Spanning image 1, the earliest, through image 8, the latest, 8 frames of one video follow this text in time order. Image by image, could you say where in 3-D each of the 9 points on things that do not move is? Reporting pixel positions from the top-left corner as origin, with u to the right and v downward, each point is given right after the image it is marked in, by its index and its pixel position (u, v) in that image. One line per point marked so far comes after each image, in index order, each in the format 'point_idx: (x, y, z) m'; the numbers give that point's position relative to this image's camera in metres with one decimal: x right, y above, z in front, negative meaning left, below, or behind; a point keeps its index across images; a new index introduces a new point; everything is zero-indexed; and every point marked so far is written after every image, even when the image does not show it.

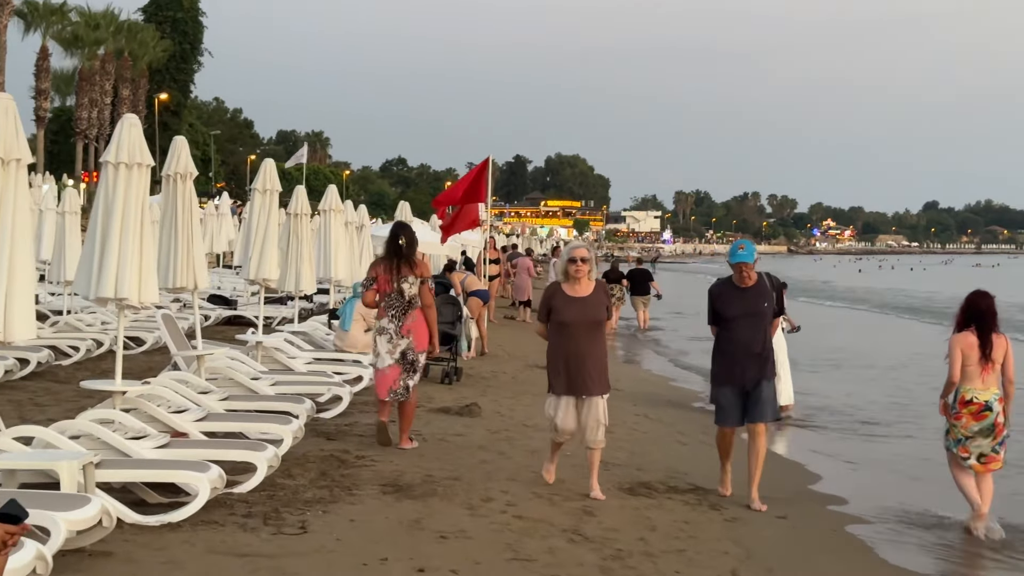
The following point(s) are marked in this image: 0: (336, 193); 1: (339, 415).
0: (-1.8, +1.0, +13.8) m
1: (-1.1, -0.8, +8.9) m
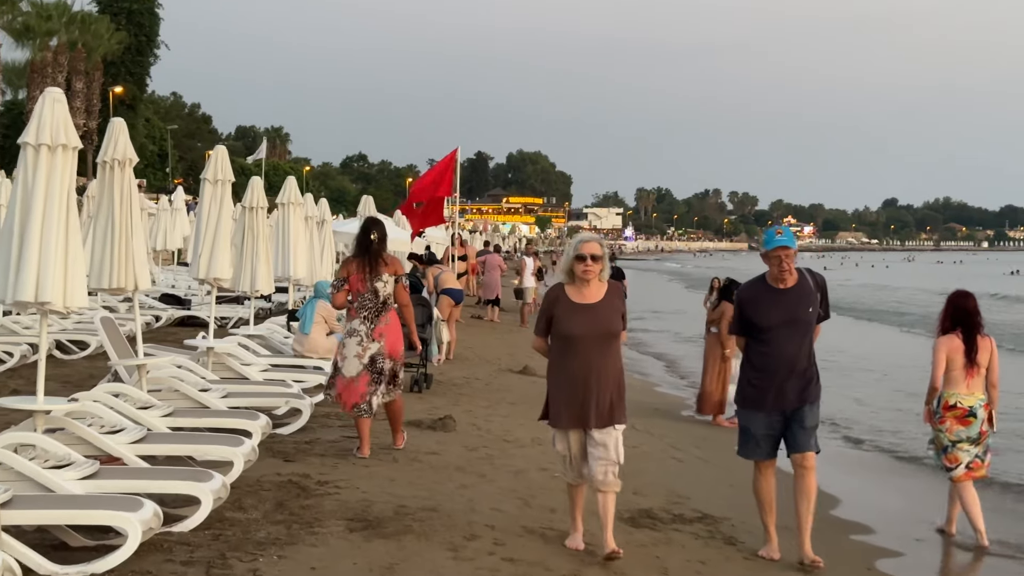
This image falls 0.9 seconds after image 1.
0: (-2.0, +1.0, +12.9) m
1: (-1.2, -0.8, +7.9) m
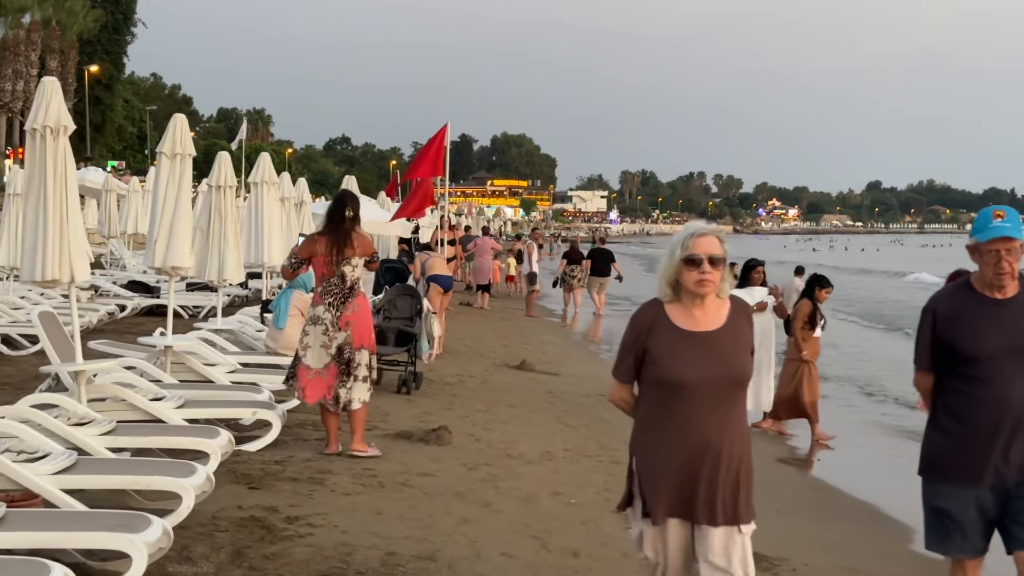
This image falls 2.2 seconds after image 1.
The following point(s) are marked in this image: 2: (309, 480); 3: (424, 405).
0: (-2.1, +1.1, +11.7) m
1: (-1.2, -0.8, +6.7) m
2: (-0.9, -0.8, +6.1) m
3: (-0.6, -0.8, +9.0) m
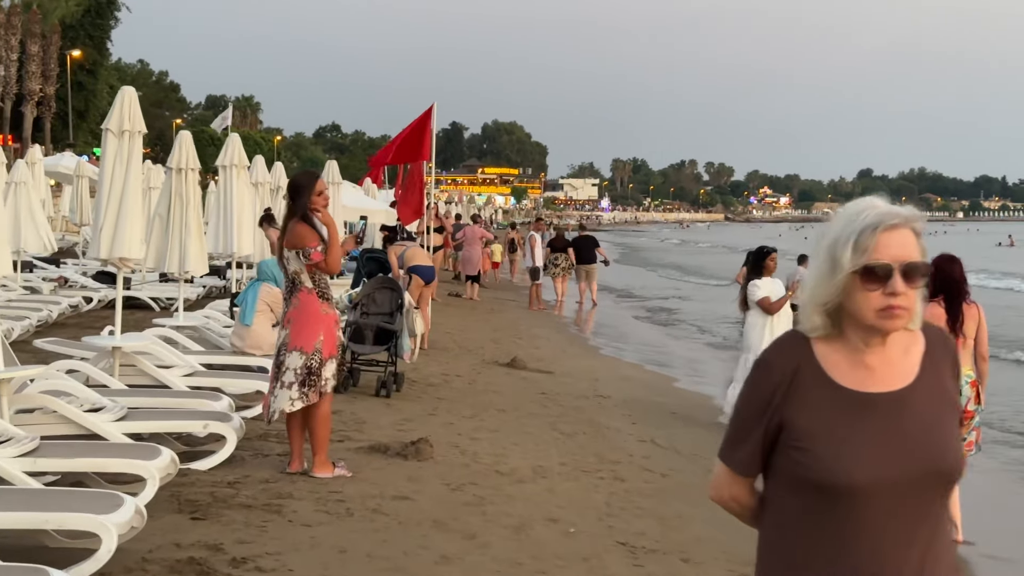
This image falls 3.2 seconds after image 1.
0: (-2.1, +1.1, +10.8) m
1: (-1.2, -0.8, +5.9) m
2: (-0.9, -0.8, +5.2) m
3: (-0.6, -0.7, +8.2) m
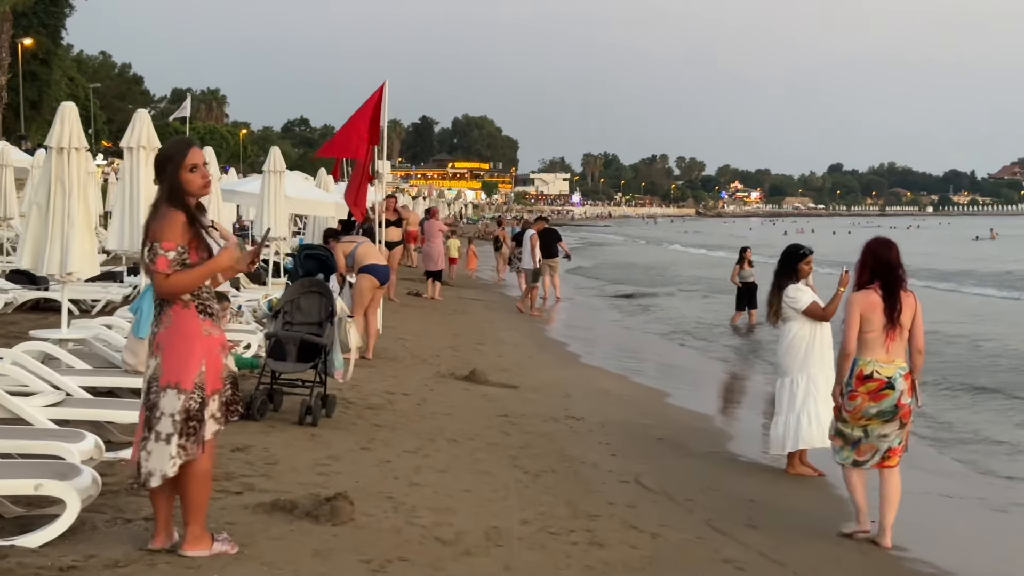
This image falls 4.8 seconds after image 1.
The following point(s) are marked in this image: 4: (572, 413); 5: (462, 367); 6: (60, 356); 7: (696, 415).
0: (-2.4, +1.1, +9.2) m
1: (-1.4, -0.8, +4.3) m
2: (-1.1, -0.9, +3.7) m
3: (-0.9, -0.8, +6.6) m
4: (+0.4, -0.8, +8.6) m
5: (-0.4, -0.6, +10.7) m
6: (-2.4, -0.3, +7.1) m
7: (+1.2, -0.8, +9.1) m
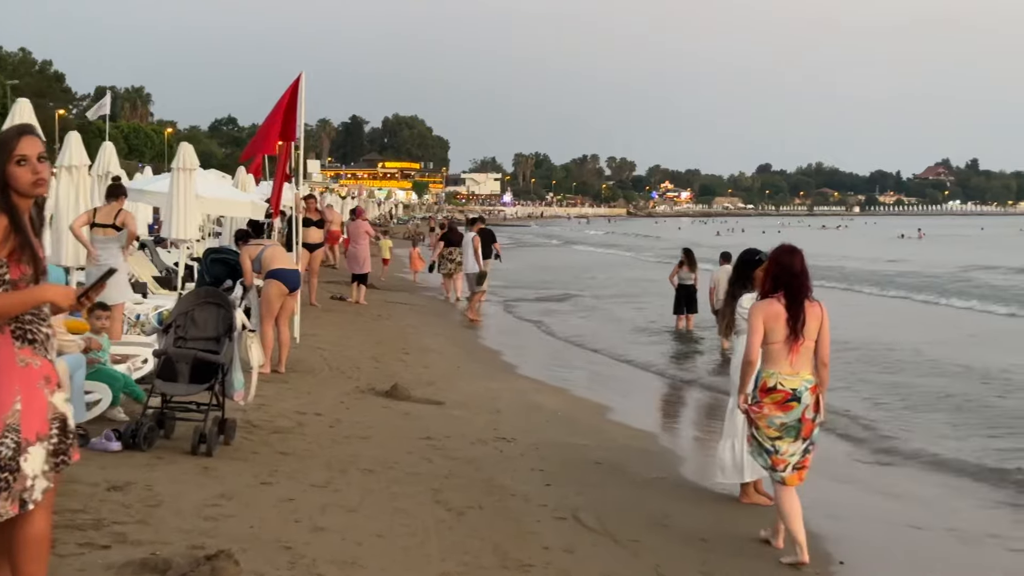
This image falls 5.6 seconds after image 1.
0: (-2.9, +1.1, +8.3) m
1: (-1.7, -0.8, +3.5) m
2: (-1.3, -0.9, +2.8) m
3: (-1.2, -0.8, +5.8) m
4: (-0.1, -0.8, +7.8) m
5: (-0.9, -0.7, +9.9) m
6: (-2.7, -0.4, +6.2) m
7: (+0.8, -0.9, +8.4) m
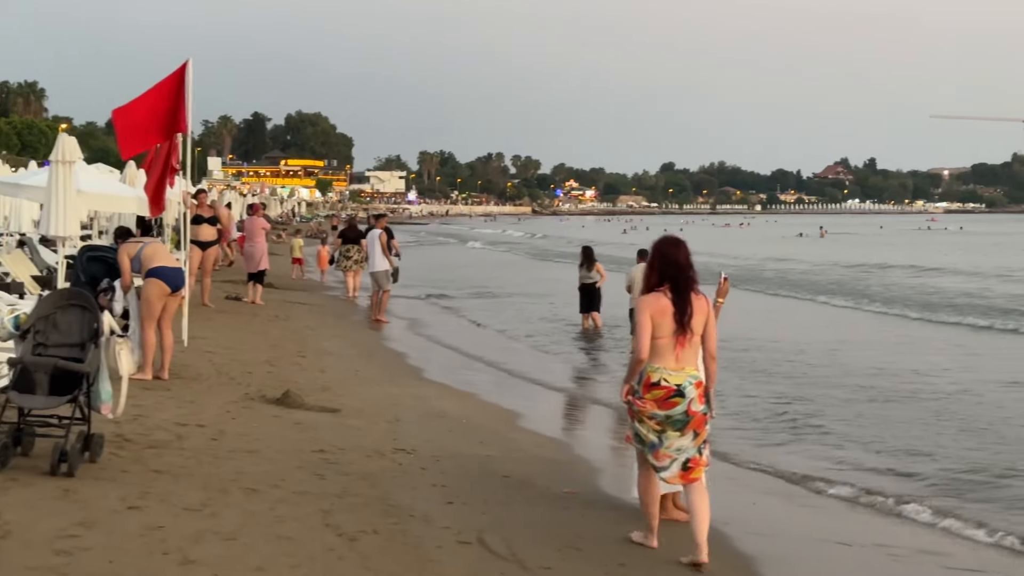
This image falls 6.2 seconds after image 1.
0: (-3.5, +1.0, +7.5) m
1: (-1.9, -0.8, +2.8) m
2: (-1.5, -0.9, +2.2) m
3: (-1.6, -0.8, +5.1) m
4: (-0.6, -0.8, +7.2) m
5: (-1.6, -0.7, +9.3) m
6: (-3.1, -0.4, +5.5) m
7: (+0.2, -0.9, +7.9) m
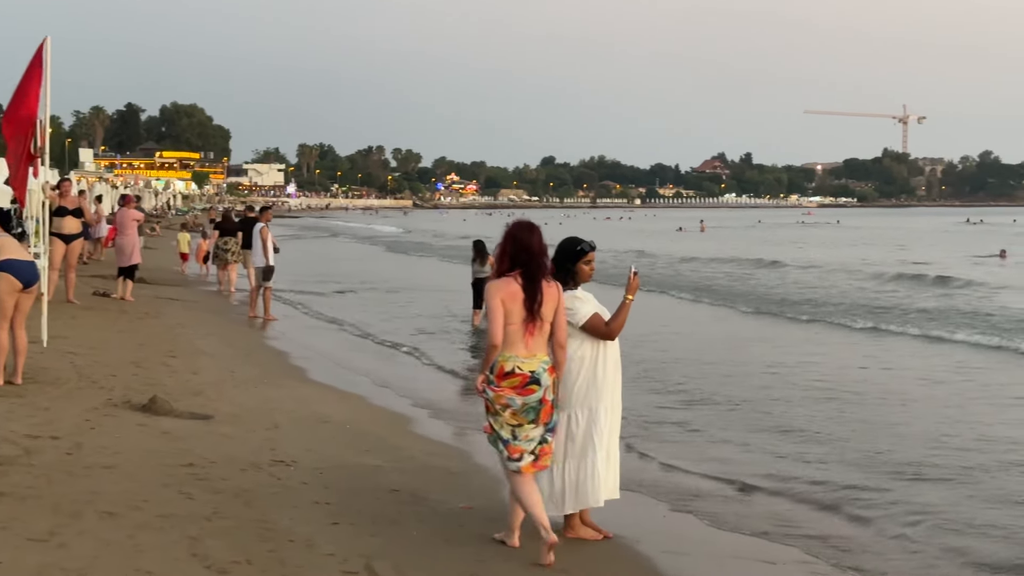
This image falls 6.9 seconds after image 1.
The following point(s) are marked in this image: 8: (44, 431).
0: (-4.0, +1.1, +6.6) m
1: (-2.0, -0.9, +2.1) m
2: (-1.6, -0.9, +1.5) m
3: (-1.9, -0.8, +4.5) m
4: (-1.1, -0.8, +6.6) m
5: (-2.3, -0.6, +8.6) m
6: (-3.5, -0.4, +4.7) m
7: (-0.4, -0.9, +7.3) m
8: (-2.2, -0.7, +6.6) m
